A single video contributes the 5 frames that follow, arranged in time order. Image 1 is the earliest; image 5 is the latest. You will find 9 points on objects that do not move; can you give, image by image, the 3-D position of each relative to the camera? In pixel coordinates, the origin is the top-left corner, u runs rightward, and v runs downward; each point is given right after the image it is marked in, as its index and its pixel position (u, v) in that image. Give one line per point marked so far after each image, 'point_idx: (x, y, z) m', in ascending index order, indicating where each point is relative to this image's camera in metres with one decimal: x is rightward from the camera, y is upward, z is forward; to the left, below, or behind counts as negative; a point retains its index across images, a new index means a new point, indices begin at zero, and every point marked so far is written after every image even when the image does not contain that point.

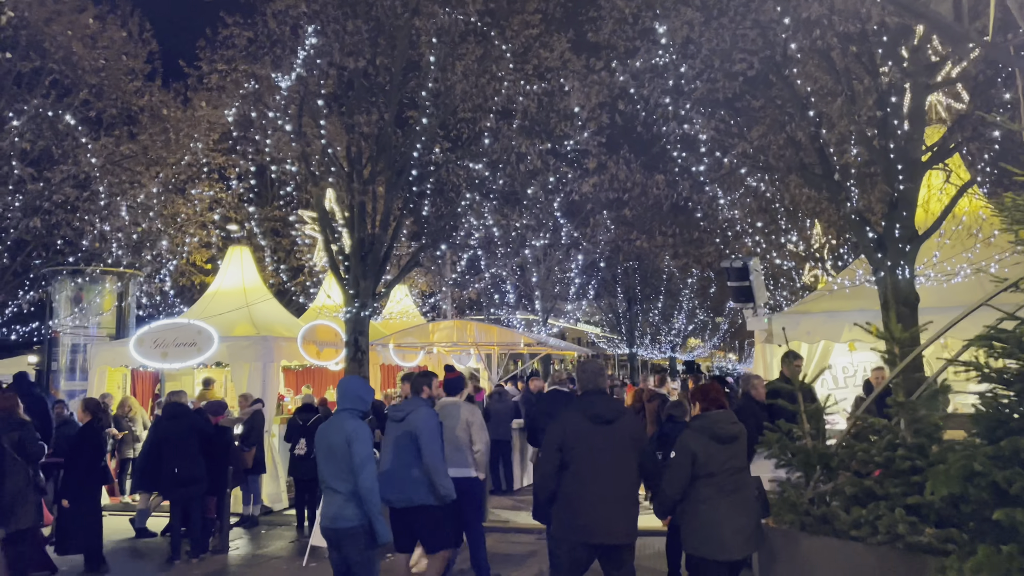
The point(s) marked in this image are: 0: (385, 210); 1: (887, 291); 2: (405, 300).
0: (-1.8, +1.1, +12.1) m
1: (+4.1, 0.0, +9.1) m
2: (-2.3, -0.3, +18.2) m
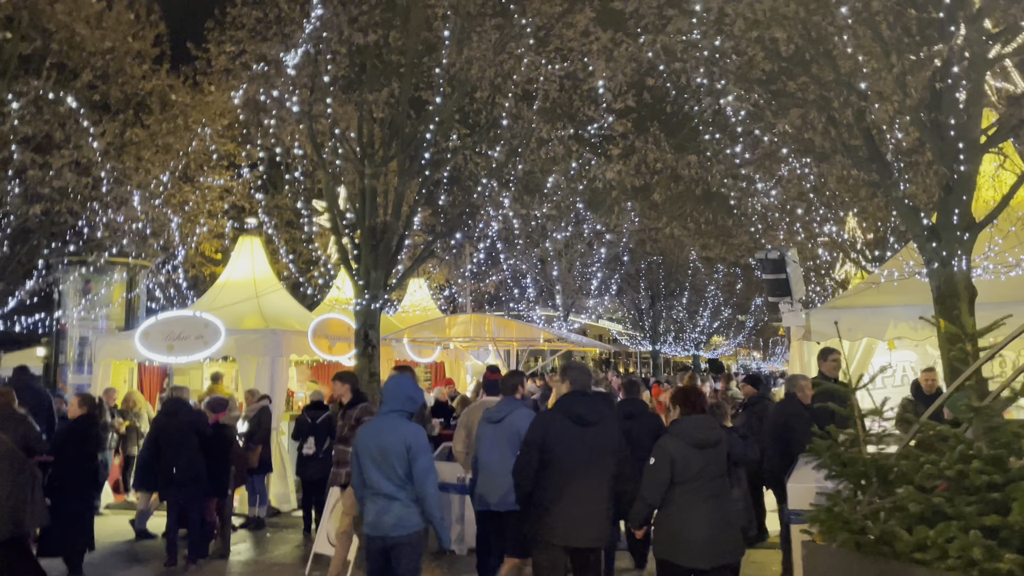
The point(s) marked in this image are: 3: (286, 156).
0: (-1.6, +1.2, +11.5) m
1: (+4.3, 0.0, +8.4) m
2: (-1.9, -0.1, +17.6) m
3: (-3.5, +2.1, +13.0) m
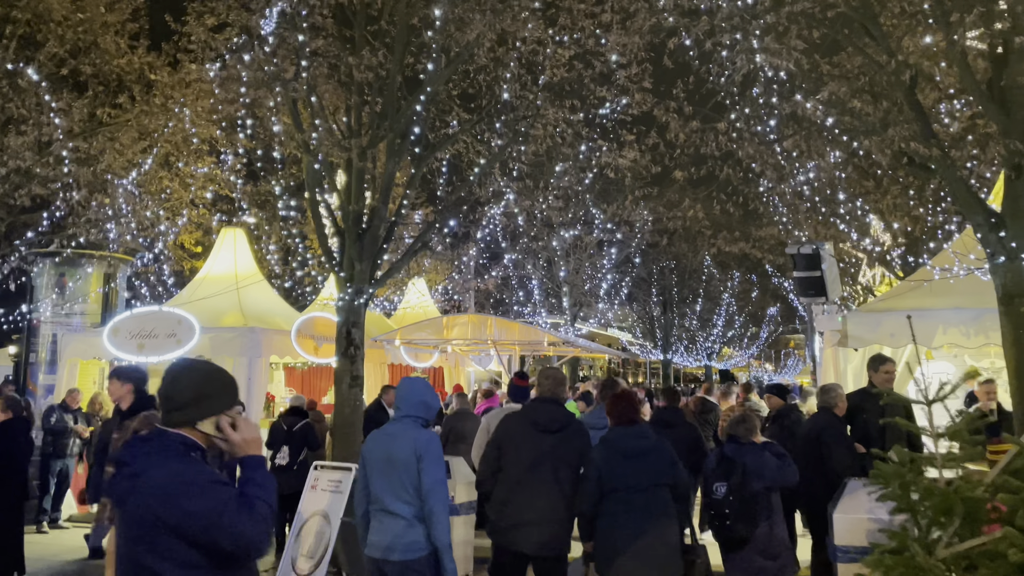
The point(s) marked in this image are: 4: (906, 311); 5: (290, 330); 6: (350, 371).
0: (-1.5, +1.3, +10.3) m
1: (+4.2, +0.1, +7.1) m
2: (-1.8, -0.1, +16.5) m
3: (-3.5, +2.1, +11.9) m
4: (+4.4, -0.3, +9.3) m
5: (-3.4, -0.6, +12.7) m
6: (-1.9, -1.0, +10.0) m
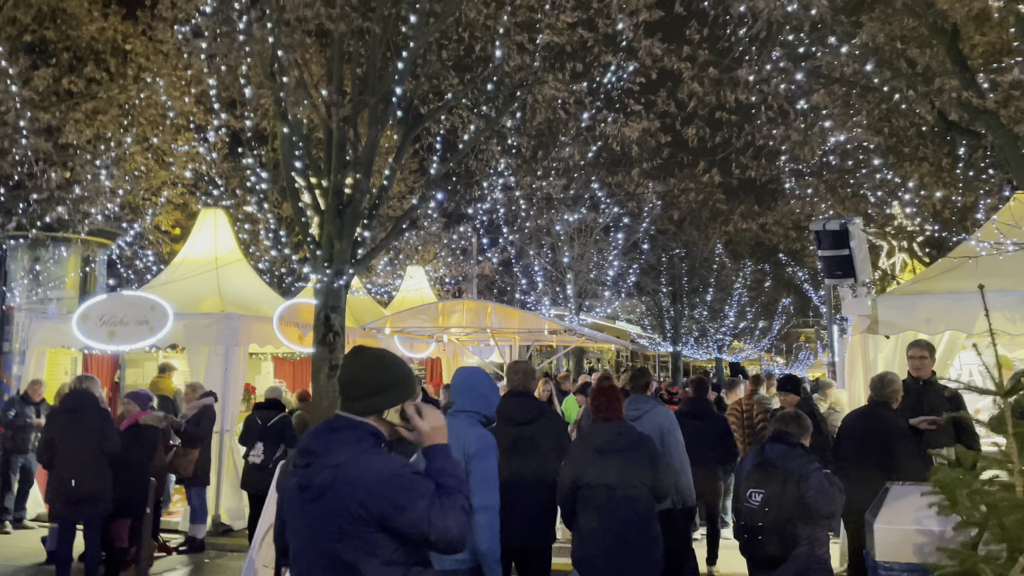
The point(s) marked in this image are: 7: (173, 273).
0: (-1.6, +1.5, +9.4) m
1: (+4.1, +0.3, +6.2) m
2: (-1.8, +0.2, +15.6) m
3: (-3.5, +2.4, +11.0) m
4: (+4.3, -0.1, +8.3) m
5: (-3.4, -0.4, +11.8) m
6: (-2.0, -0.8, +9.1) m
7: (-5.0, +0.2, +12.3) m
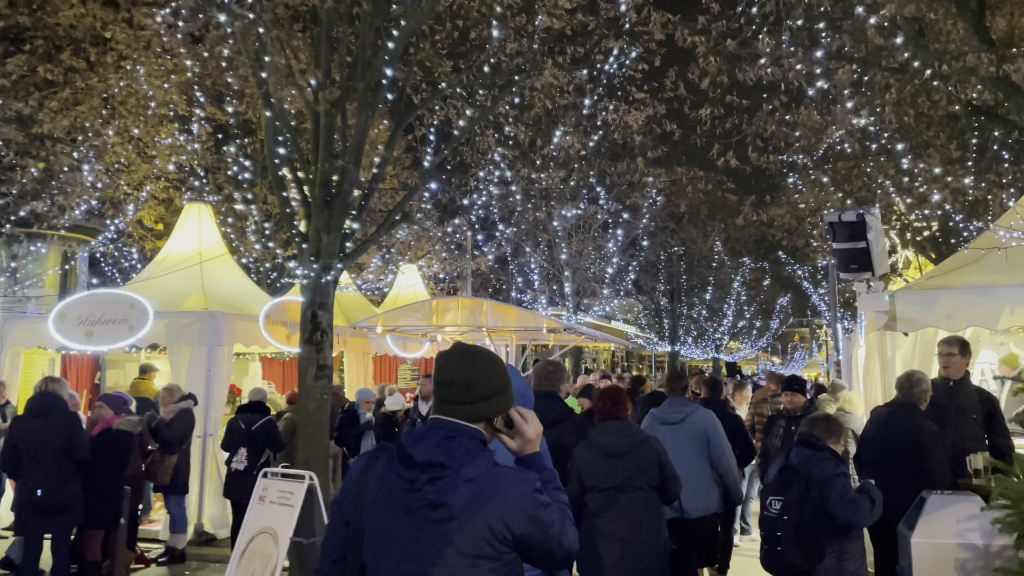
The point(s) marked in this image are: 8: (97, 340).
0: (-1.6, +1.6, +8.9) m
1: (+4.1, +0.3, +5.7) m
2: (-1.8, +0.2, +15.1) m
3: (-3.5, +2.4, +10.5) m
4: (+4.3, 0.0, +7.9) m
5: (-3.4, -0.4, +11.3) m
6: (-2.0, -0.7, +8.6) m
7: (-5.0, +0.3, +11.8) m
8: (-5.2, -0.6, +10.4) m
